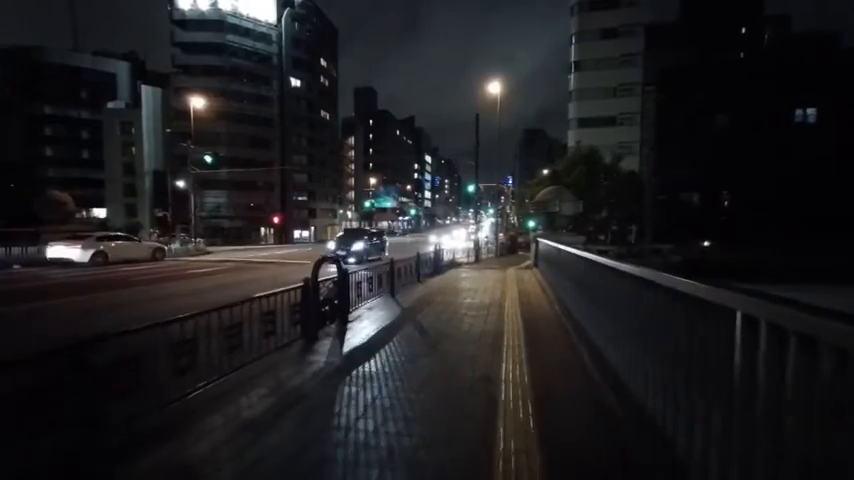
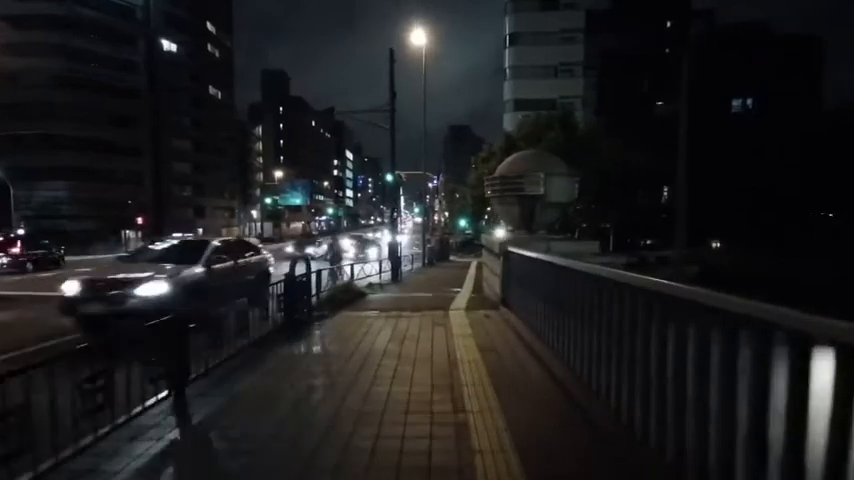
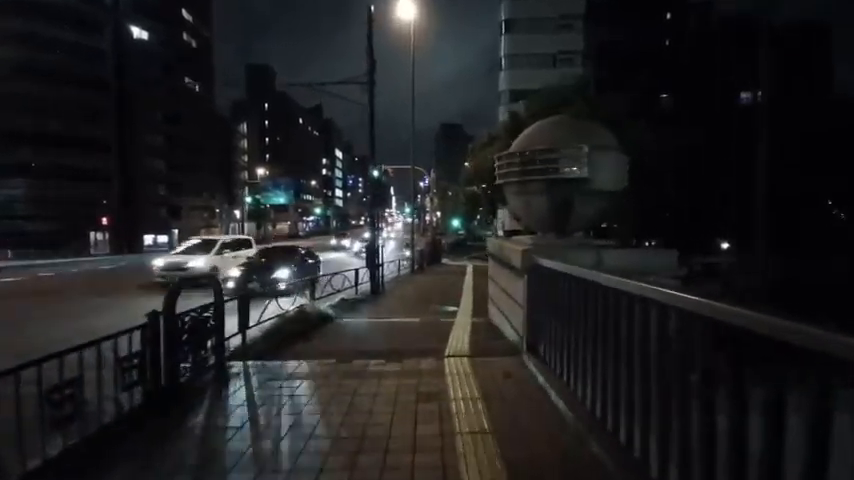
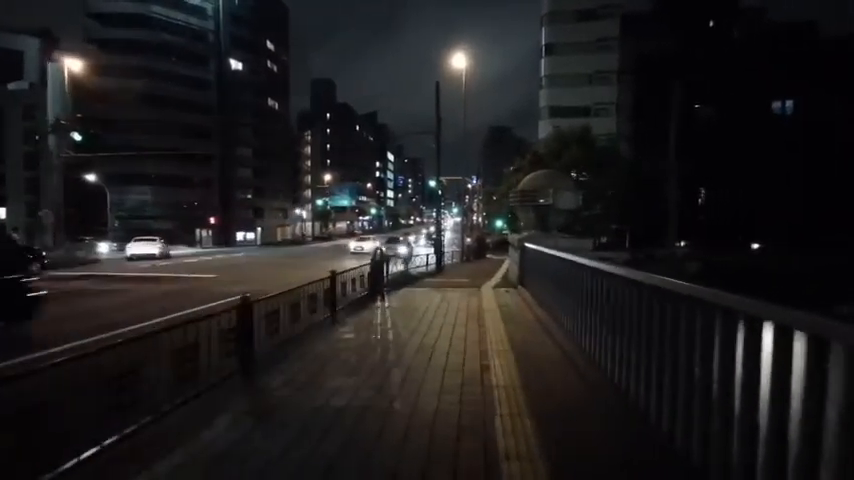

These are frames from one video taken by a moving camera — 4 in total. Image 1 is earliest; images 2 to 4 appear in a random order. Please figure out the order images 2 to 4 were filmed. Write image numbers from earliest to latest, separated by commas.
4, 2, 3
